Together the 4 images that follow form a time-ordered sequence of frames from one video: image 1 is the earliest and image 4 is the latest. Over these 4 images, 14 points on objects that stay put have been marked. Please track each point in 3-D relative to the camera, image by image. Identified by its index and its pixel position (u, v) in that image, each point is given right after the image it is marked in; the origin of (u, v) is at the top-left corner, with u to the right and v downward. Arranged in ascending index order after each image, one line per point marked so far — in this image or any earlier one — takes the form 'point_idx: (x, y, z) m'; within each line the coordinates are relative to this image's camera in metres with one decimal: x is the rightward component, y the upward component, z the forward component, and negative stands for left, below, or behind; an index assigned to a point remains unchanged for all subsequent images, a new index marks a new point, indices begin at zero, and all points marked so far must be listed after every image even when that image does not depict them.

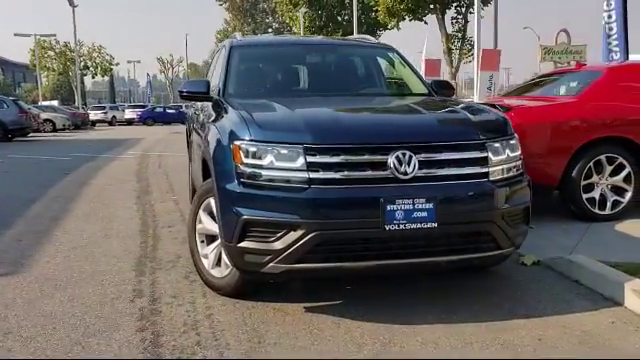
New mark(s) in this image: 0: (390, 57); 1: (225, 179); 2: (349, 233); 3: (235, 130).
0: (+0.7, +1.3, +6.1) m
1: (-0.6, 0.0, +4.0) m
2: (+0.2, -0.3, +3.7) m
3: (-0.6, +0.3, +4.0) m
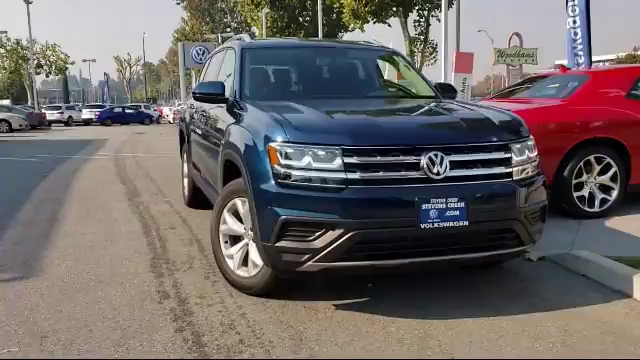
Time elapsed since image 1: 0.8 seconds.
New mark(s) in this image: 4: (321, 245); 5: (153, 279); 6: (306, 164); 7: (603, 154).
0: (+0.8, +1.3, +6.2) m
1: (-0.4, 0.0, +4.0) m
2: (+0.4, -0.3, +3.8) m
3: (-0.3, +0.3, +4.1) m
4: (0.0, -0.4, +3.8) m
5: (-1.4, -0.8, +4.9) m
6: (-0.1, +0.1, +3.9) m
7: (+3.3, +0.3, +6.9) m
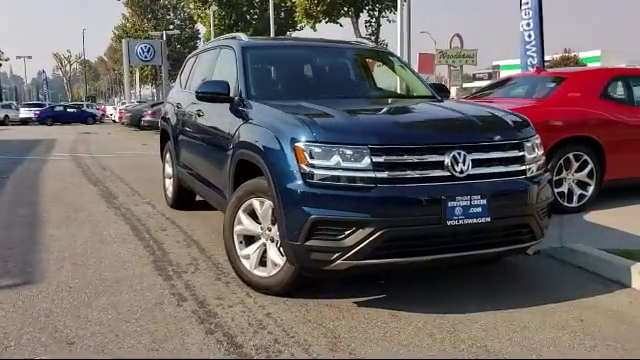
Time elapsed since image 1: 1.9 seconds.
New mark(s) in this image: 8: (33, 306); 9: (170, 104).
0: (+0.7, +1.3, +6.3) m
1: (-0.2, 0.0, +4.0) m
2: (+0.6, -0.3, +3.9) m
3: (-0.2, +0.3, +4.1) m
4: (+0.2, -0.4, +3.8) m
5: (-1.3, -0.8, +4.8) m
6: (+0.1, +0.1, +3.9) m
7: (+3.2, +0.3, +7.2) m
8: (-2.0, -0.9, +4.2) m
9: (-2.0, +1.0, +7.7) m
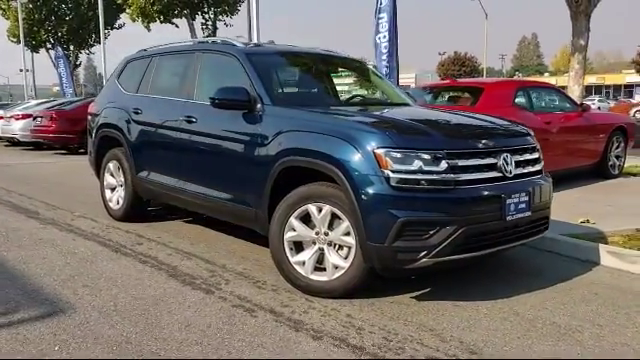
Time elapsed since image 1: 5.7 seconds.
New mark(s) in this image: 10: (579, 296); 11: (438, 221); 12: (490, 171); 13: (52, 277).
0: (+0.5, +1.2, +6.7) m
1: (+0.3, 0.0, +4.2) m
2: (+1.2, -0.3, +4.3) m
3: (+0.3, +0.3, +4.3) m
4: (+0.8, -0.4, +4.2) m
5: (-0.9, -0.9, +4.6) m
6: (+0.7, +0.1, +4.2) m
7: (+2.5, +0.4, +8.3) m
8: (-1.4, -1.0, +3.8) m
9: (-2.5, +0.9, +7.1) m
10: (+2.1, -0.9, +4.8) m
11: (+0.8, -0.3, +4.2) m
12: (+1.3, +0.1, +4.4) m
13: (-2.3, -0.8, +5.0) m
